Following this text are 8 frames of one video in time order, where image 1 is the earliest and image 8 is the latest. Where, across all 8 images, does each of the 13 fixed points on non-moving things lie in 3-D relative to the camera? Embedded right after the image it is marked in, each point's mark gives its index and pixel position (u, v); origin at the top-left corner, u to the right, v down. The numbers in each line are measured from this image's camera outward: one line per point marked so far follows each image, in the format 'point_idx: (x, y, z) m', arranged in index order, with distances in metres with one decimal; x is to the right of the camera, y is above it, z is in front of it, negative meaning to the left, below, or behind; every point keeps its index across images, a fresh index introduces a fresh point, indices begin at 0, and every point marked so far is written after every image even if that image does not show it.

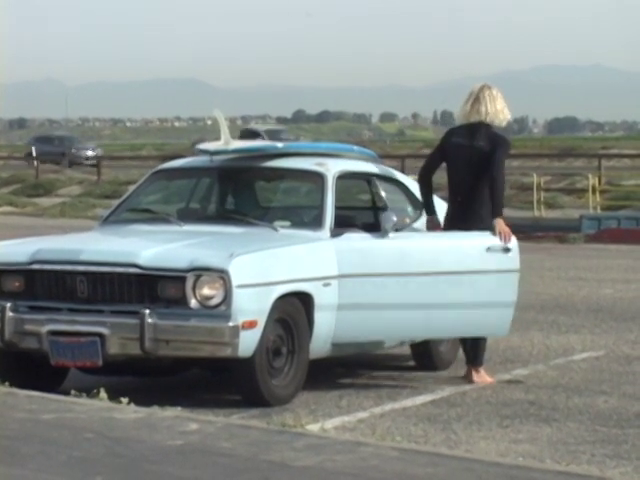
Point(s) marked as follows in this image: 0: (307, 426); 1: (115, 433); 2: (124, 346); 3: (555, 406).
0: (-0.1, -1.1, +7.8) m
1: (-1.2, -1.1, +7.7) m
2: (-1.1, -0.6, +7.7) m
3: (+1.5, -1.0, +8.4) m
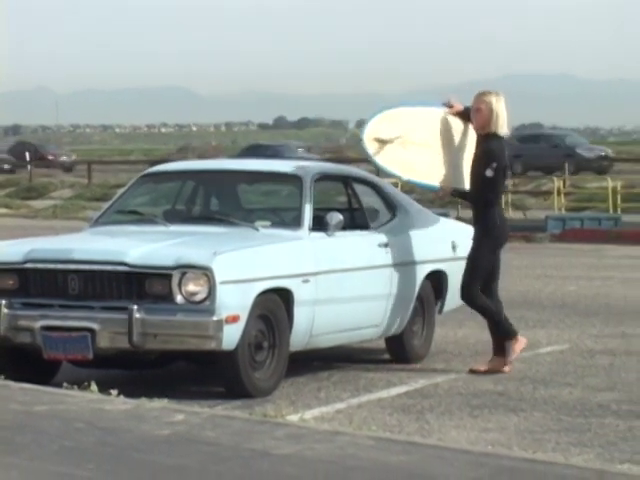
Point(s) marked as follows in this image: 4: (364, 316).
0: (-0.2, -1.1, +8.3) m
1: (-1.3, -1.1, +8.1) m
2: (-1.3, -0.6, +8.1) m
3: (+1.3, -1.0, +8.8) m
4: (+0.3, -0.5, +9.3) m
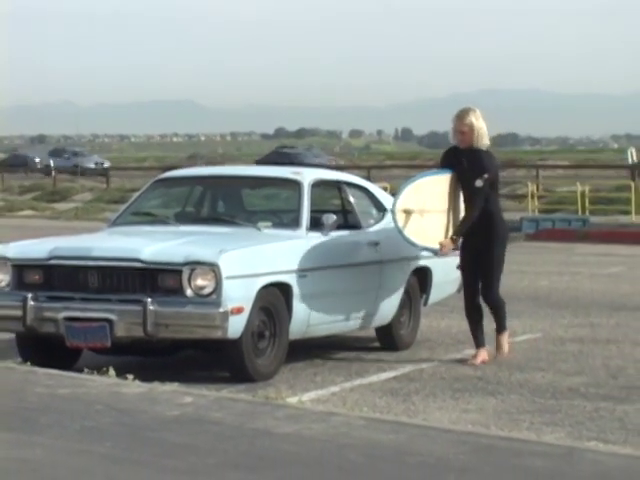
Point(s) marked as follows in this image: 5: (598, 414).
0: (-0.2, -1.1, +9.1) m
1: (-1.3, -1.1, +8.9) m
2: (-1.3, -0.6, +9.0) m
3: (+1.3, -1.0, +9.6) m
4: (+0.3, -0.5, +10.2) m
5: (+1.9, -1.2, +8.9) m
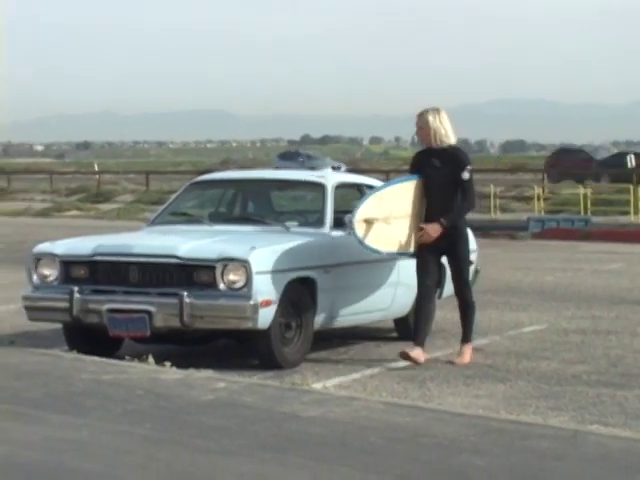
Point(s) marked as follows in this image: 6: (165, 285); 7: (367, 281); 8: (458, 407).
0: (-0.1, -1.1, +9.9) m
1: (-1.2, -1.1, +9.8) m
2: (-1.1, -0.6, +9.8) m
3: (+1.5, -1.0, +10.4) m
4: (+0.4, -0.5, +10.9) m
5: (+2.1, -1.2, +9.6) m
6: (-1.2, -0.3, +9.9) m
7: (+0.4, -0.3, +10.8) m
8: (+1.0, -1.2, +9.5) m
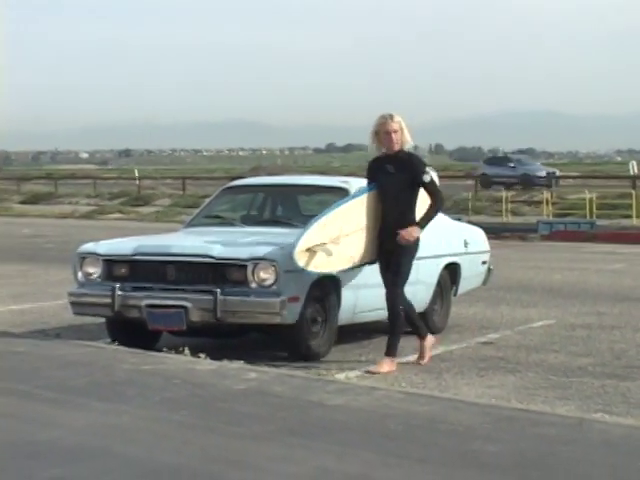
0: (+0.1, -1.1, +10.7) m
1: (-1.0, -1.1, +10.5) m
2: (-0.9, -0.6, +10.5) m
3: (+1.7, -1.0, +11.1) m
4: (+0.7, -0.5, +11.7) m
5: (+2.2, -1.2, +10.4) m
6: (-1.0, -0.3, +10.7) m
7: (+0.6, -0.3, +11.5) m
8: (+1.2, -1.2, +10.2) m
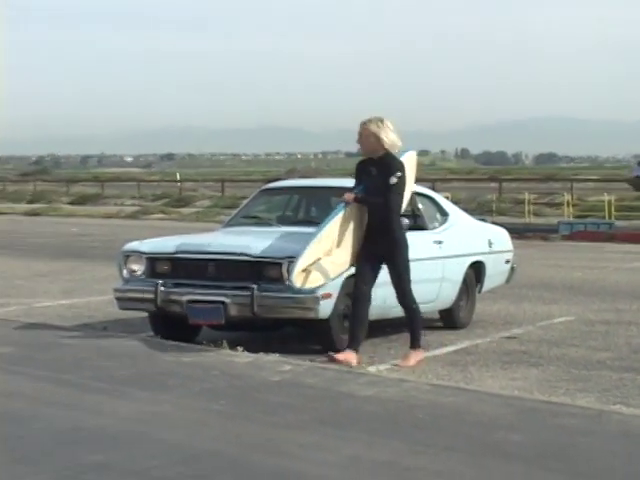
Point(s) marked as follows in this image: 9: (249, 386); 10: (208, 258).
0: (+0.4, -1.1, +11.2) m
1: (-0.7, -1.1, +11.2) m
2: (-0.7, -0.6, +11.2) m
3: (+2.0, -1.0, +11.7) m
4: (+1.0, -0.5, +12.2) m
5: (+2.5, -1.2, +10.9) m
6: (-0.7, -0.3, +11.3) m
7: (+0.9, -0.3, +12.1) m
8: (+1.4, -1.2, +10.8) m
9: (-0.6, -1.2, +10.8) m
10: (-1.0, -0.2, +11.4) m
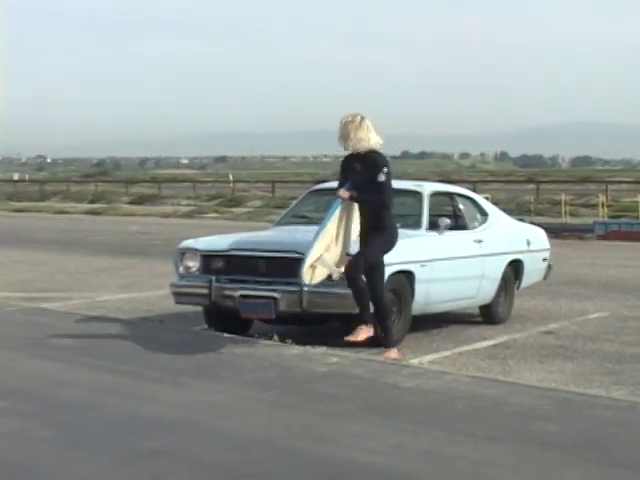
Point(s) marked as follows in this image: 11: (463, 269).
0: (+0.8, -1.1, +11.8) m
1: (-0.3, -1.1, +11.8) m
2: (-0.3, -0.6, +11.8) m
3: (+2.4, -1.0, +12.2) m
4: (+1.4, -0.5, +12.8) m
5: (+2.9, -1.2, +11.4) m
6: (-0.3, -0.3, +11.9) m
7: (+1.3, -0.3, +12.7) m
8: (+1.8, -1.2, +11.3) m
9: (-0.2, -1.2, +11.4) m
10: (-0.6, -0.1, +12.0) m
11: (+1.4, -0.3, +12.7) m
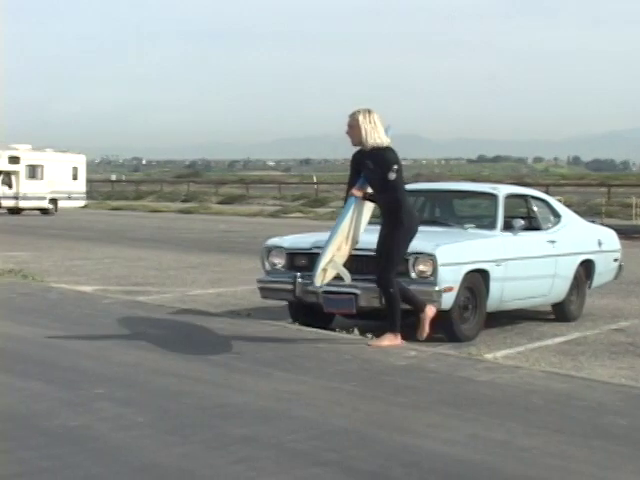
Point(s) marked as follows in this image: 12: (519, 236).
0: (+1.5, -1.1, +12.3) m
1: (+0.4, -1.1, +12.4) m
2: (+0.5, -0.6, +12.4) m
3: (+3.1, -1.0, +12.6) m
4: (+2.2, -0.5, +13.3) m
5: (+3.6, -1.2, +11.8) m
6: (+0.5, -0.3, +12.5) m
7: (+2.1, -0.3, +13.1) m
8: (+2.5, -1.2, +11.8) m
9: (+0.5, -1.2, +12.0) m
10: (+0.2, -0.1, +12.6) m
11: (+2.2, -0.3, +13.2) m
12: (+2.0, +0.1, +13.1) m
